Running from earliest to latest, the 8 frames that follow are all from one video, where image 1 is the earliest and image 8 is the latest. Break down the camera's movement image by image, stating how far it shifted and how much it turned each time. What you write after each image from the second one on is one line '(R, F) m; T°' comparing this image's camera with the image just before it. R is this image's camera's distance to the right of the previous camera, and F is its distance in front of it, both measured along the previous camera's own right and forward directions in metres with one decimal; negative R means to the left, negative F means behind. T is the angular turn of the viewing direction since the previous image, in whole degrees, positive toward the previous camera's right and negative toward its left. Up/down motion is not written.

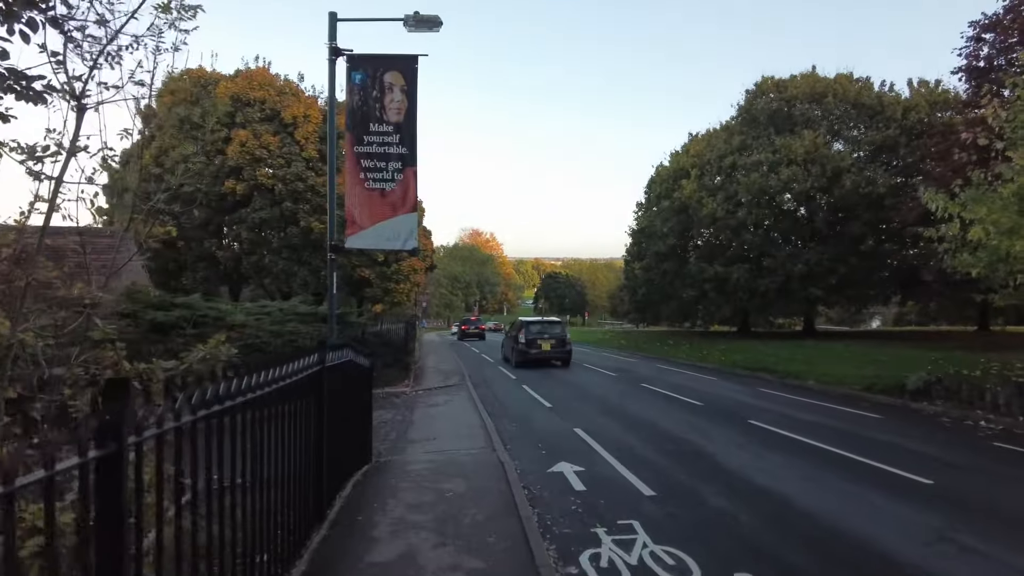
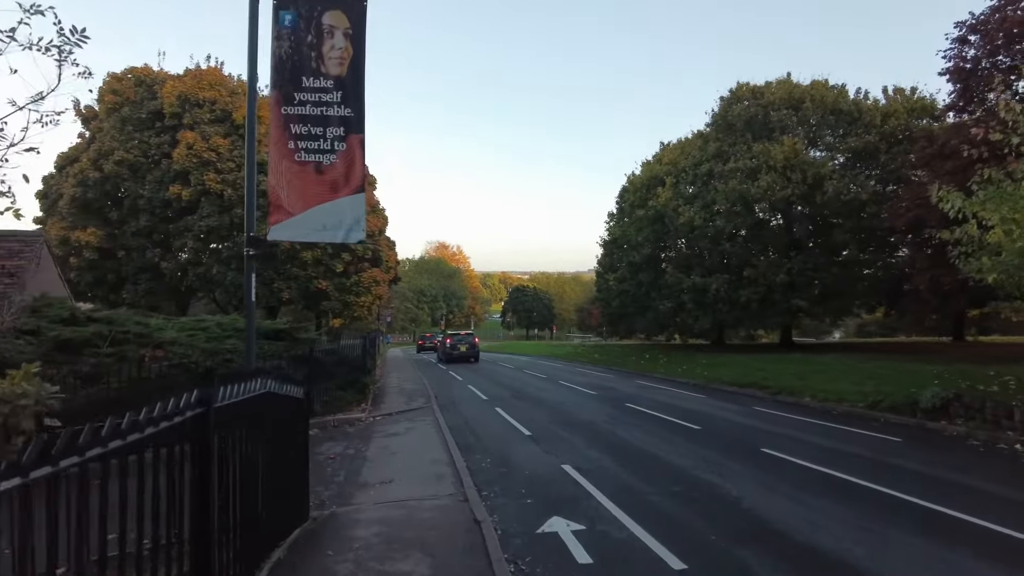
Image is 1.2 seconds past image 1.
(-0.1, +1.8) m; +3°
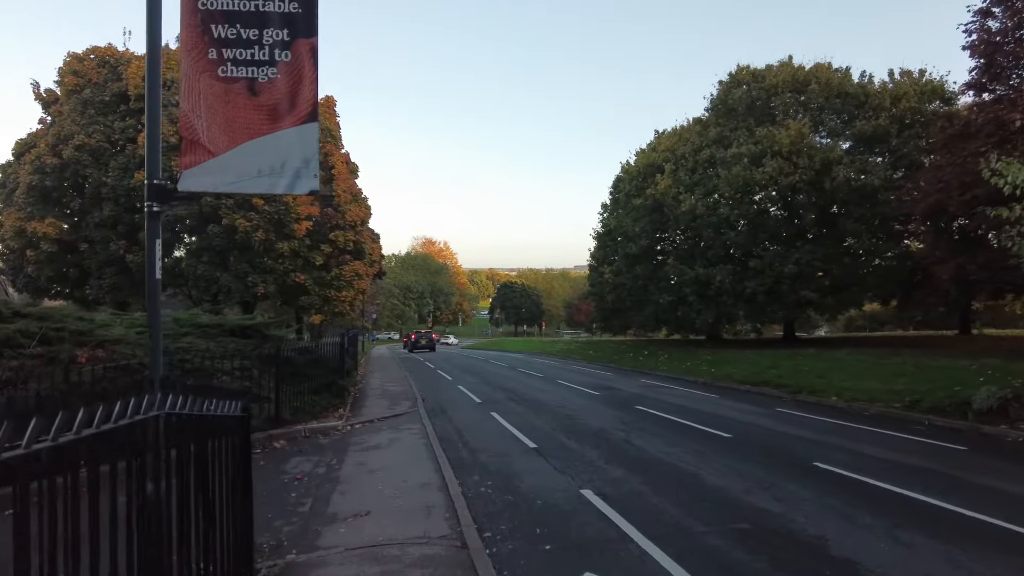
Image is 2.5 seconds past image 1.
(-0.2, +1.7) m; +1°
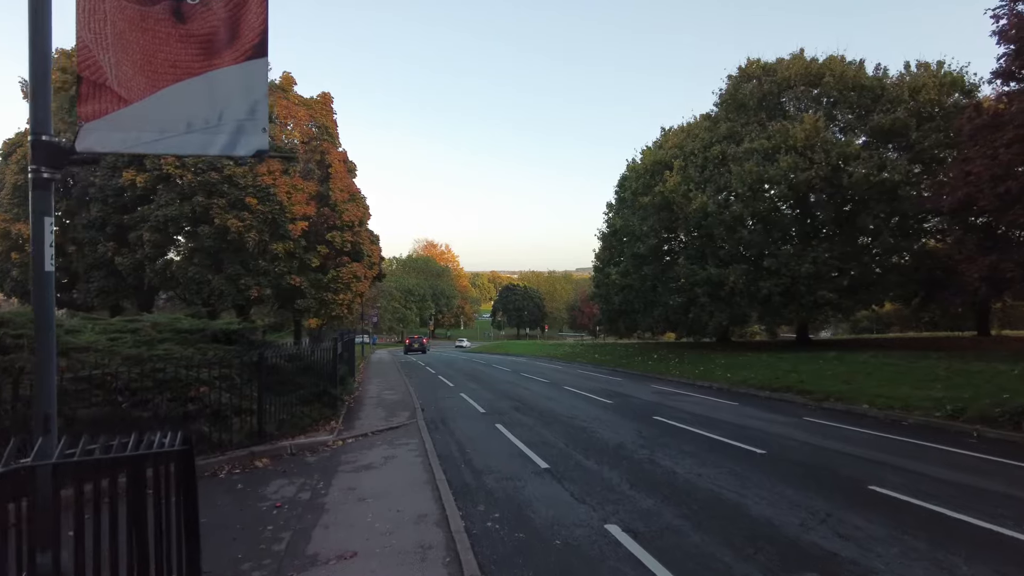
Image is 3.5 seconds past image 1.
(-0.1, +1.1) m; 0°
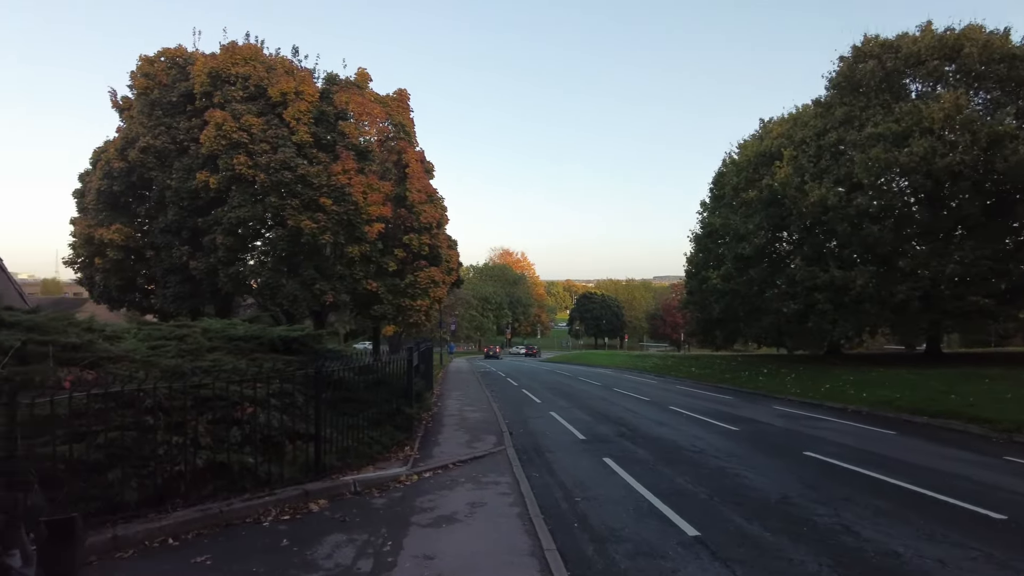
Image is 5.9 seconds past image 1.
(-0.5, +2.2) m; -6°
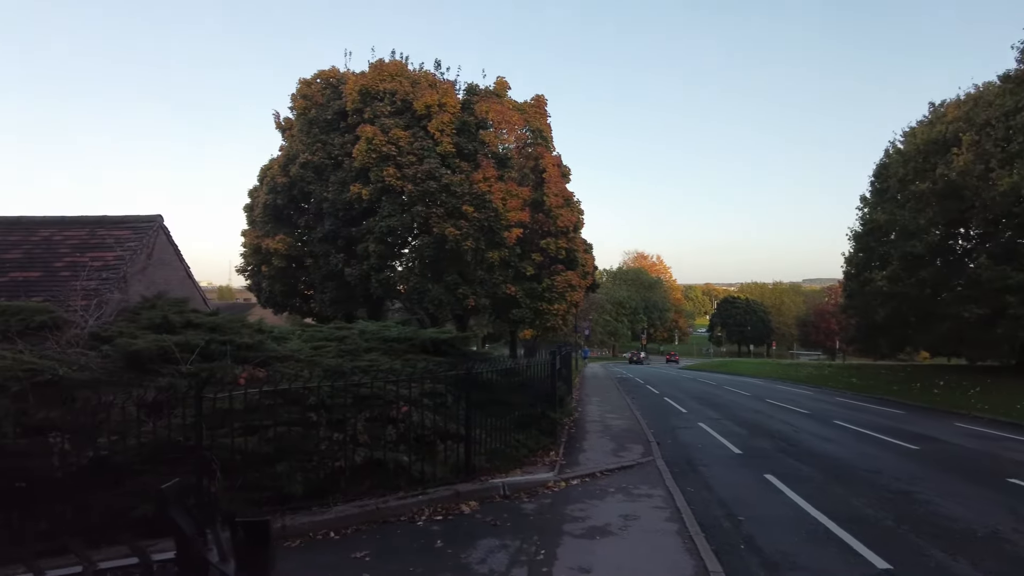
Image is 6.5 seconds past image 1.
(-0.2, +0.2) m; -11°
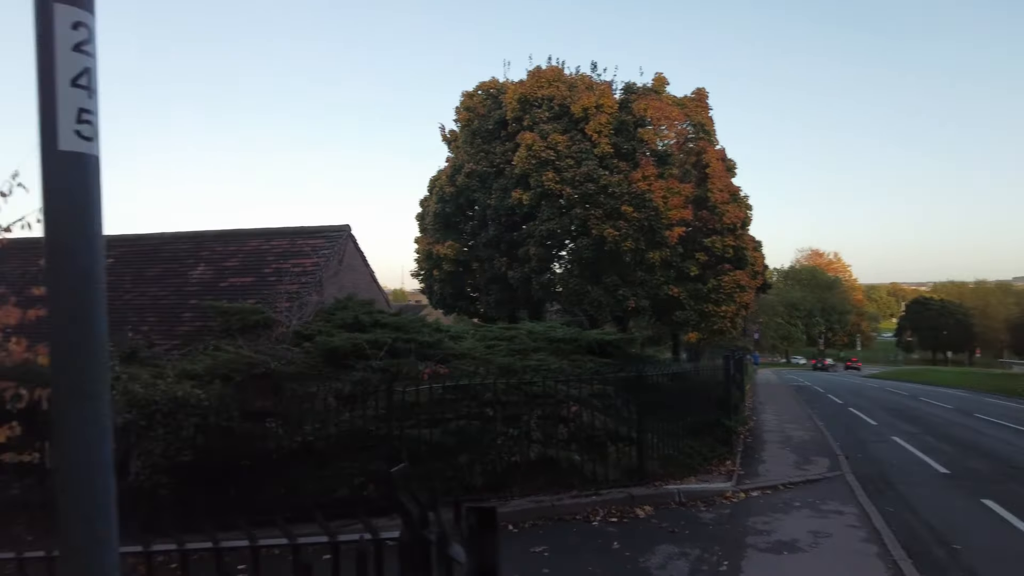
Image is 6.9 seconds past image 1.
(-0.2, 0.0) m; -13°
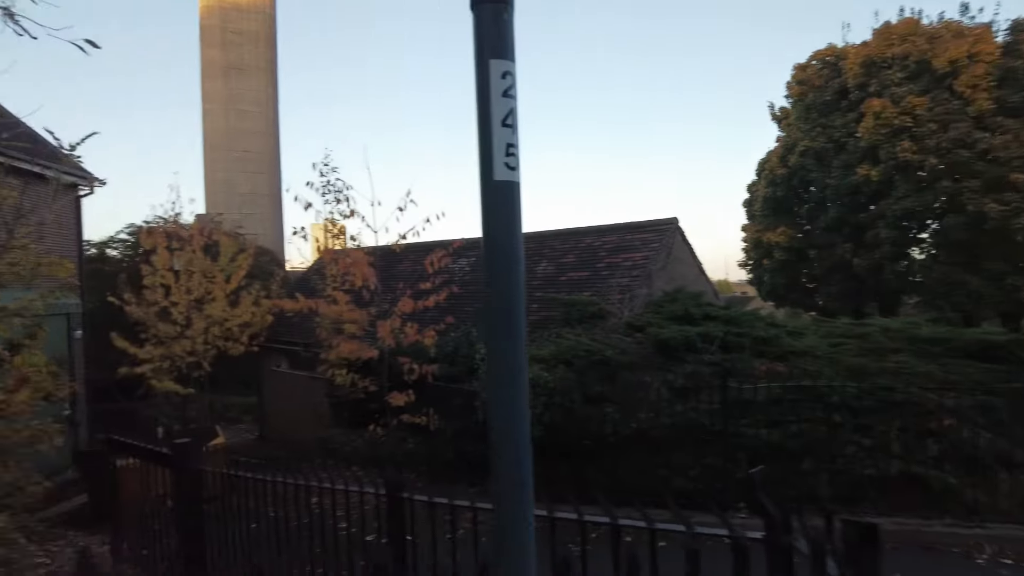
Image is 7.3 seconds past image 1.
(-0.1, -0.1) m; -27°
